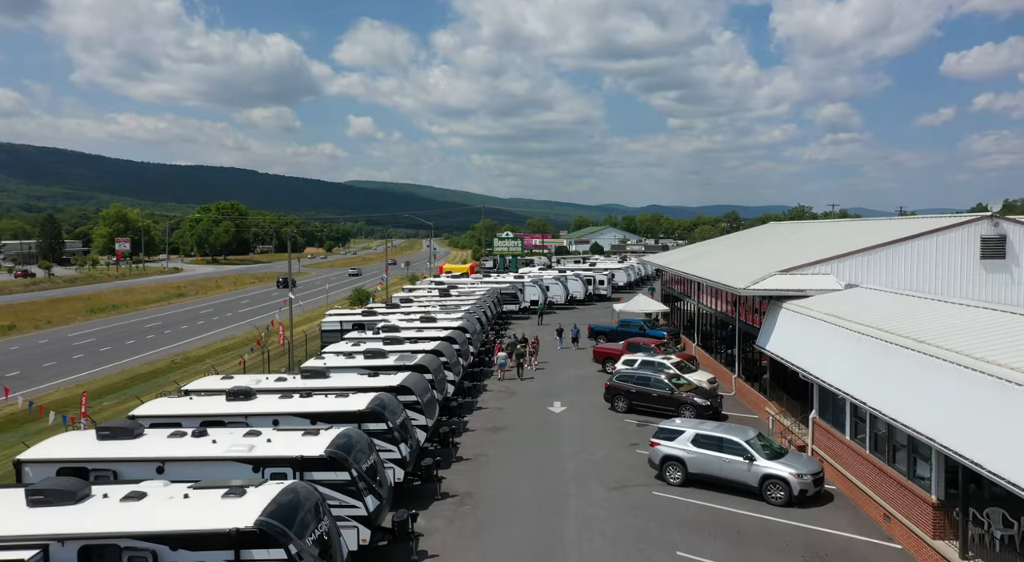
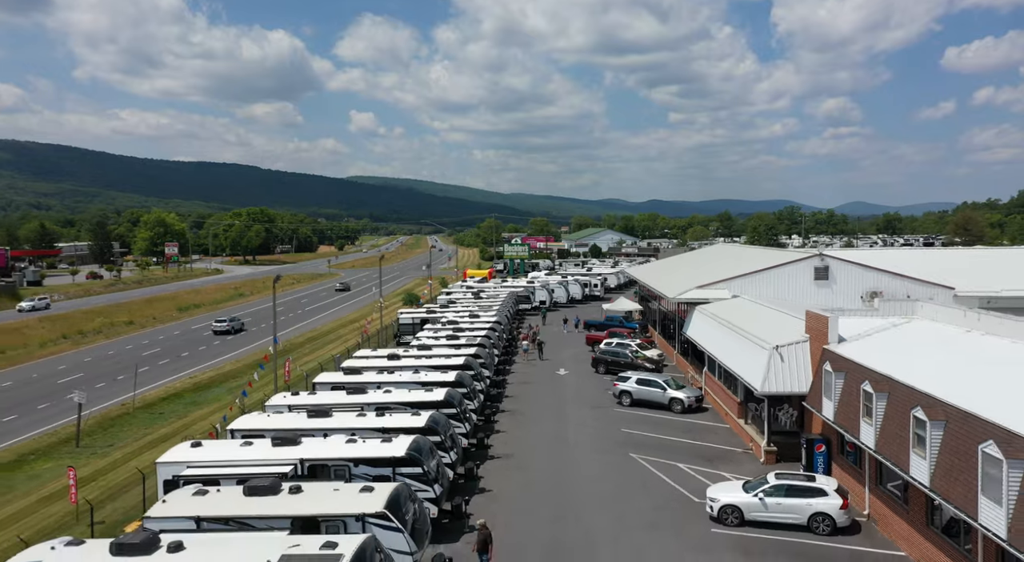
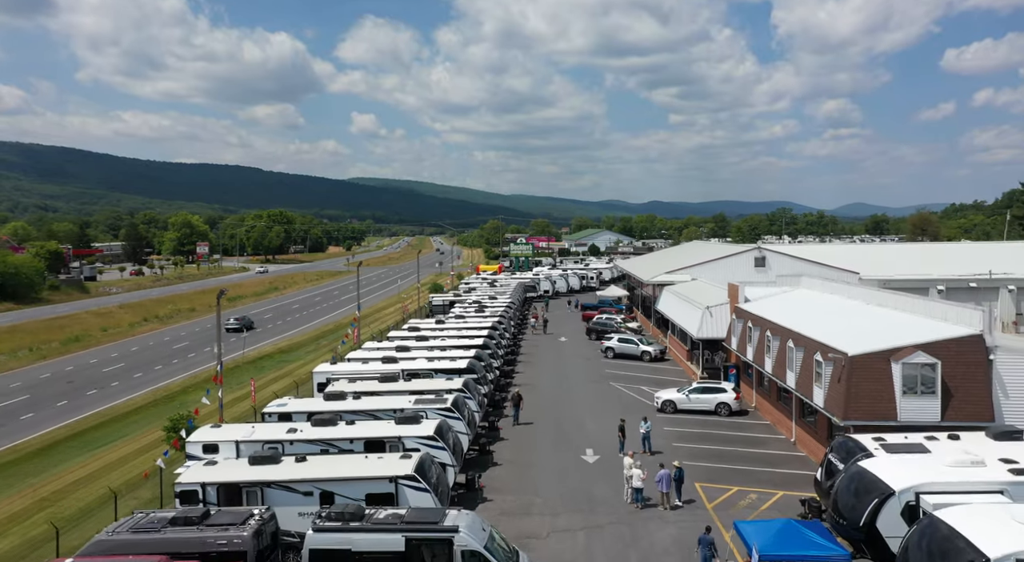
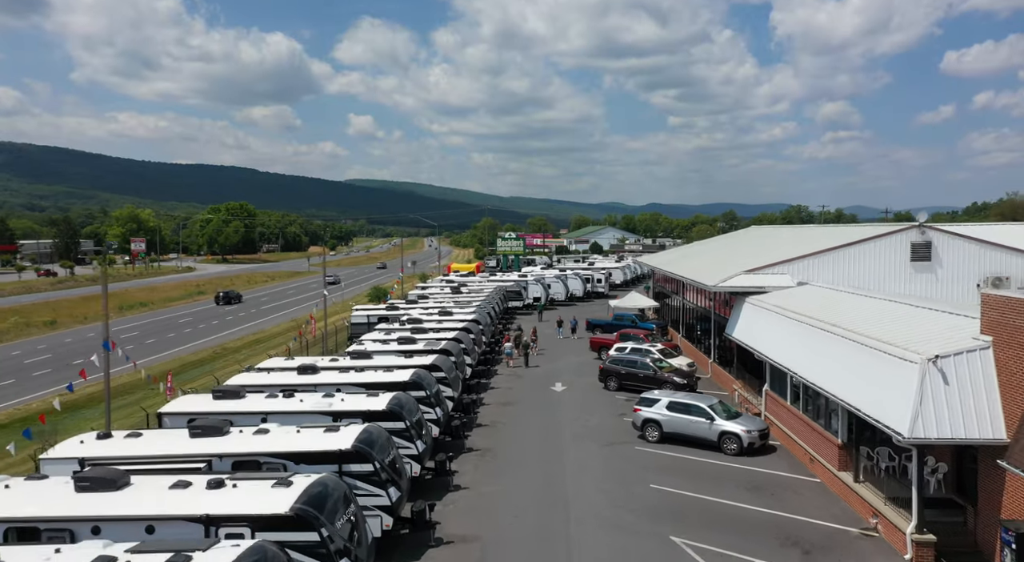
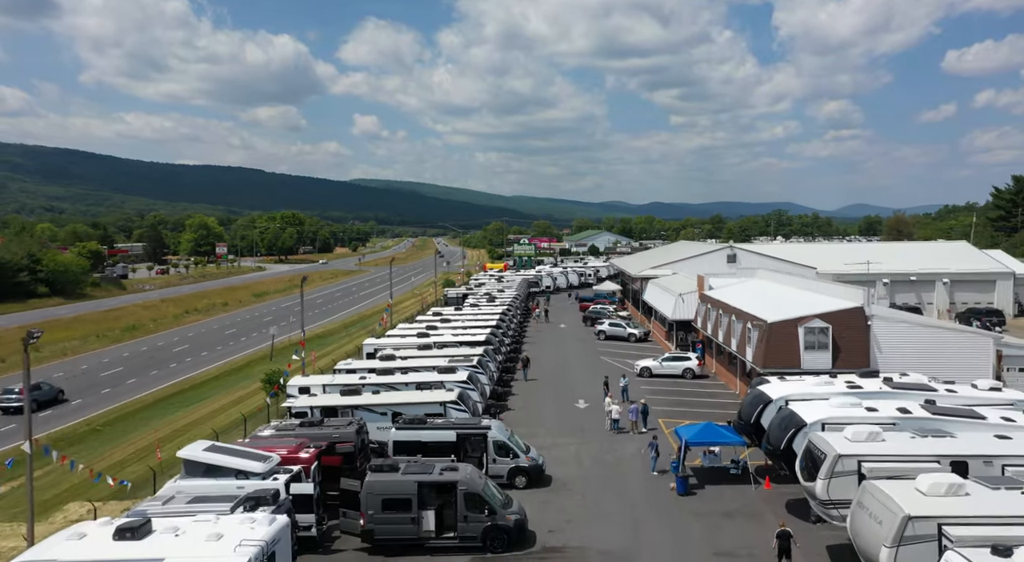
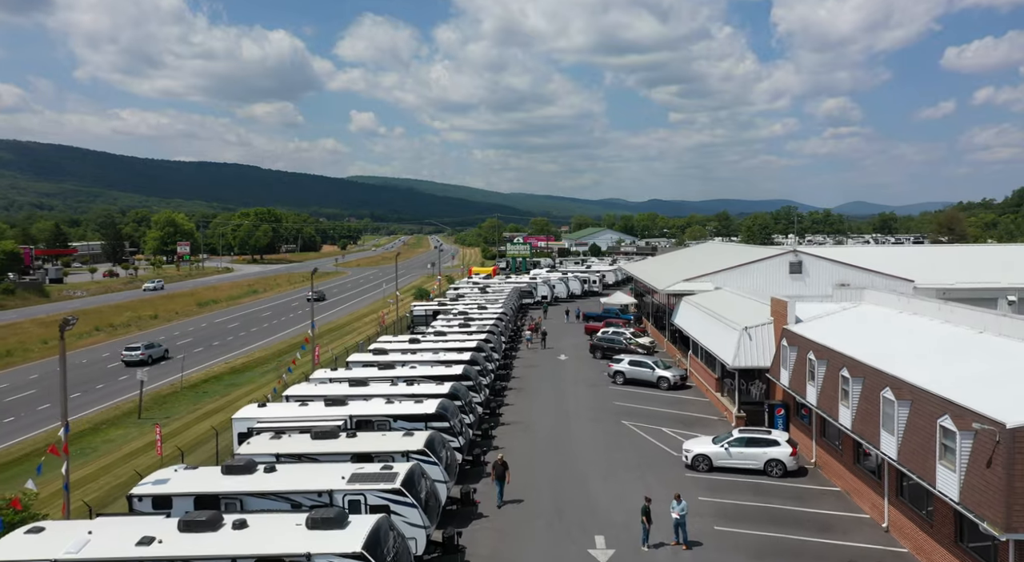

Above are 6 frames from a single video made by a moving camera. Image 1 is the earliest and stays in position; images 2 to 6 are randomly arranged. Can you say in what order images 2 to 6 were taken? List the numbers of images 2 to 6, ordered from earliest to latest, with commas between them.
4, 2, 6, 3, 5
